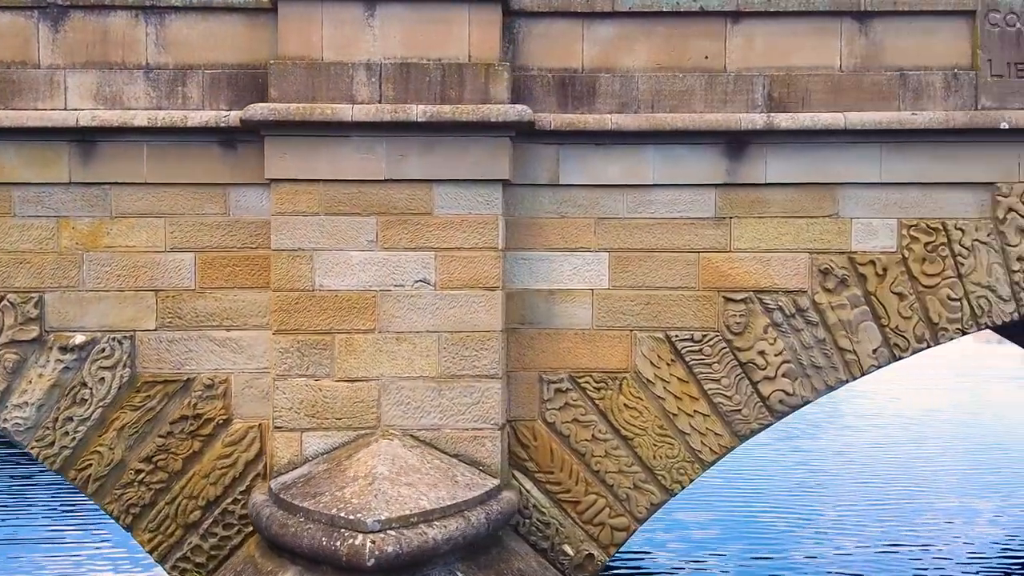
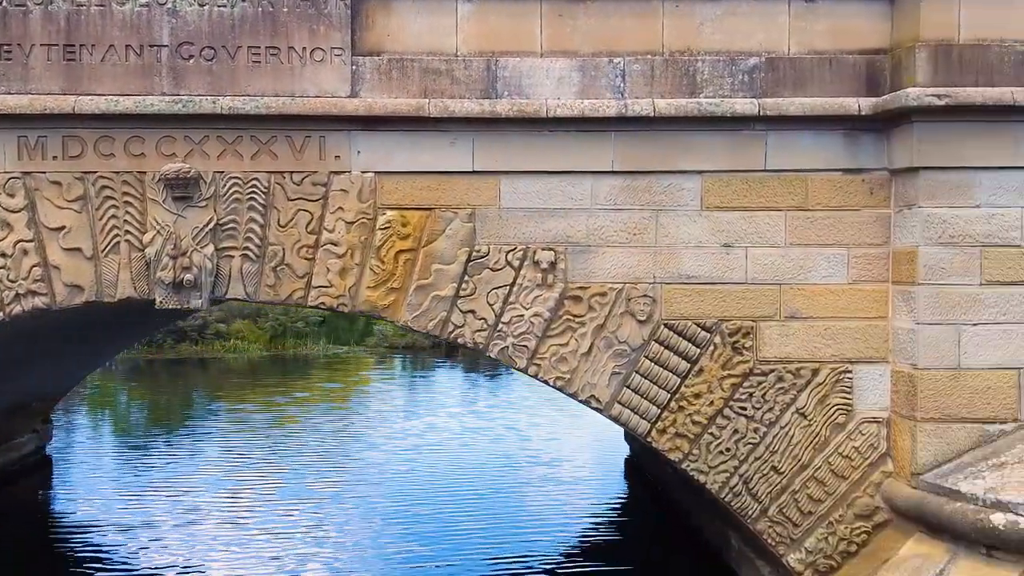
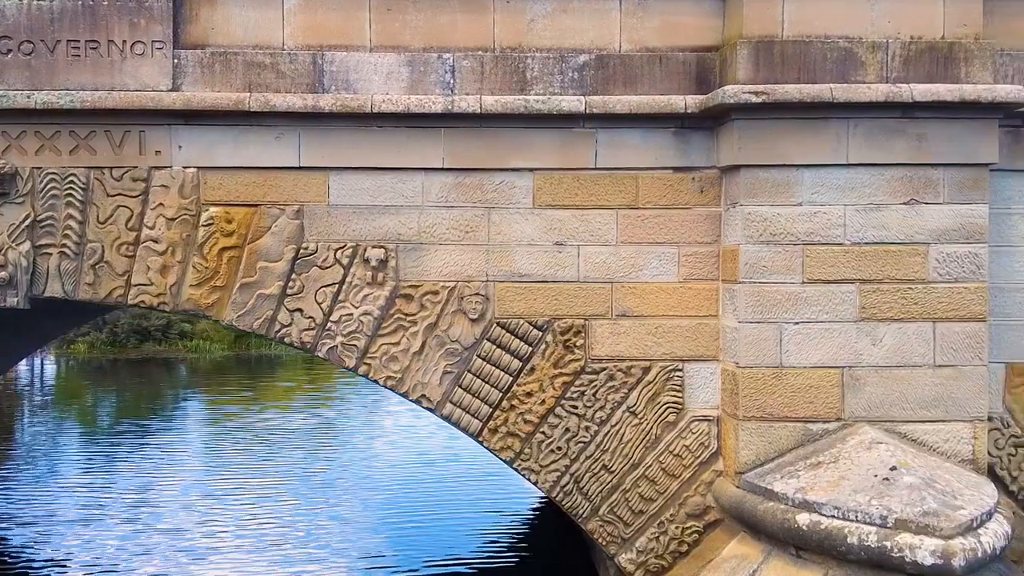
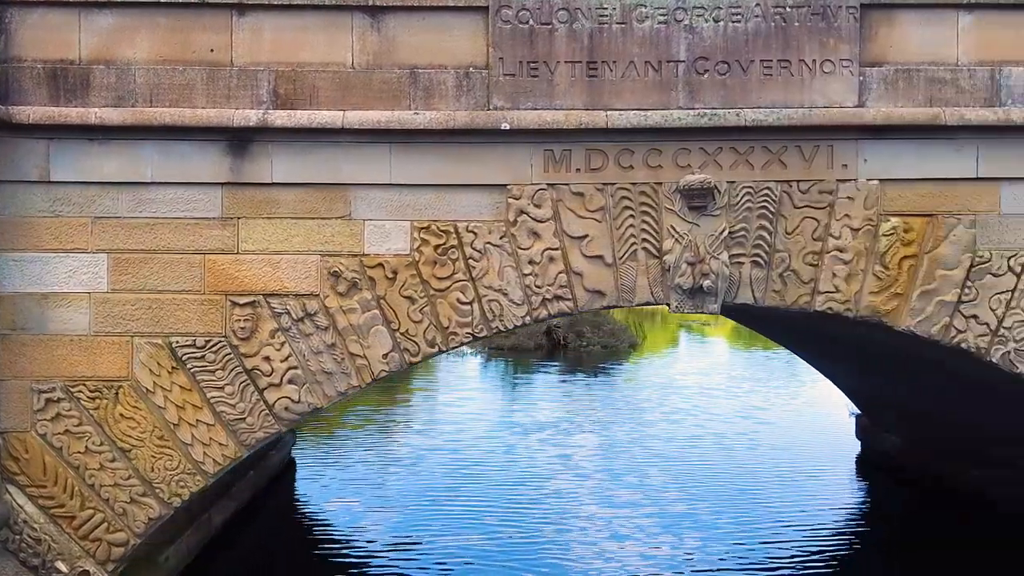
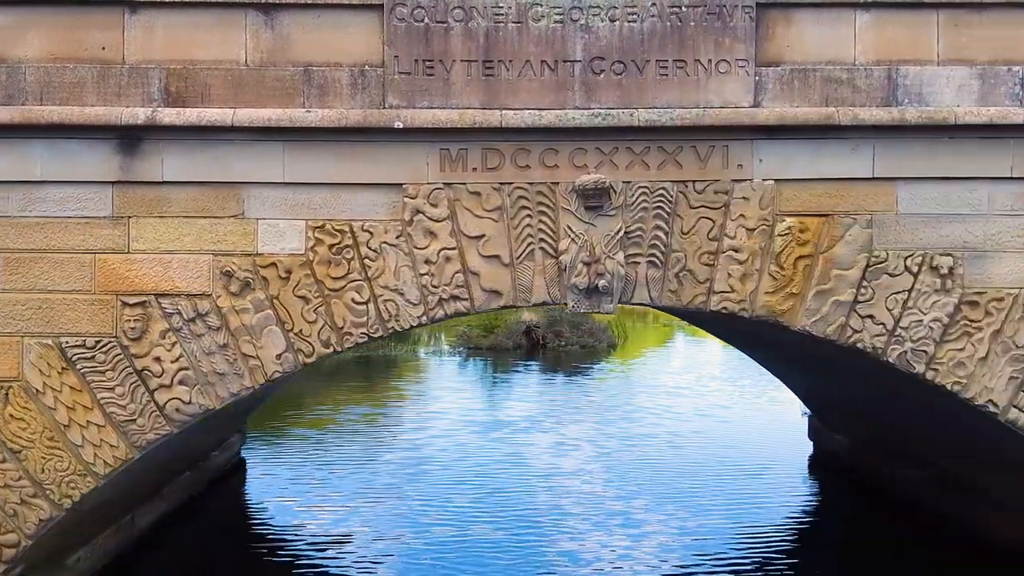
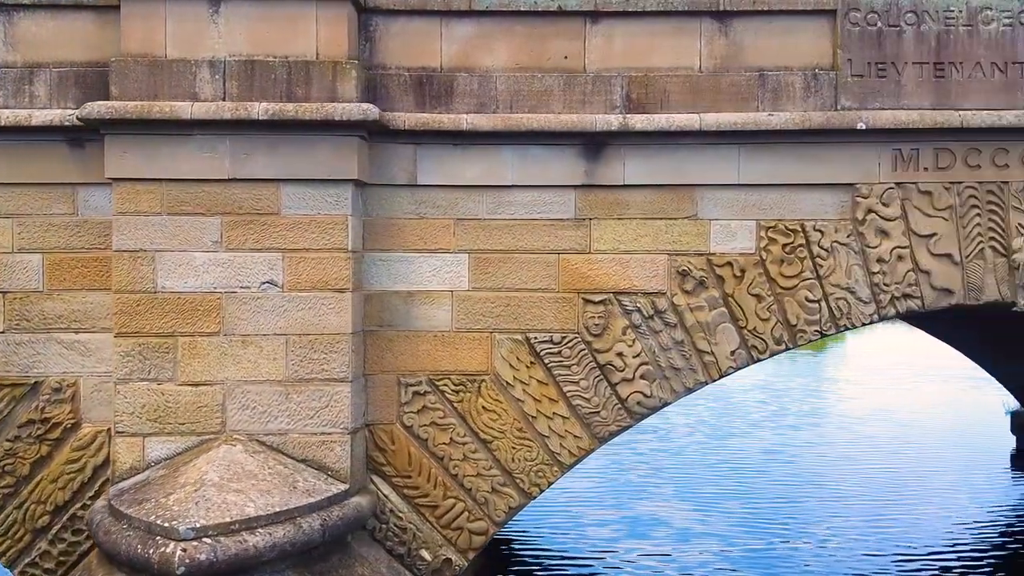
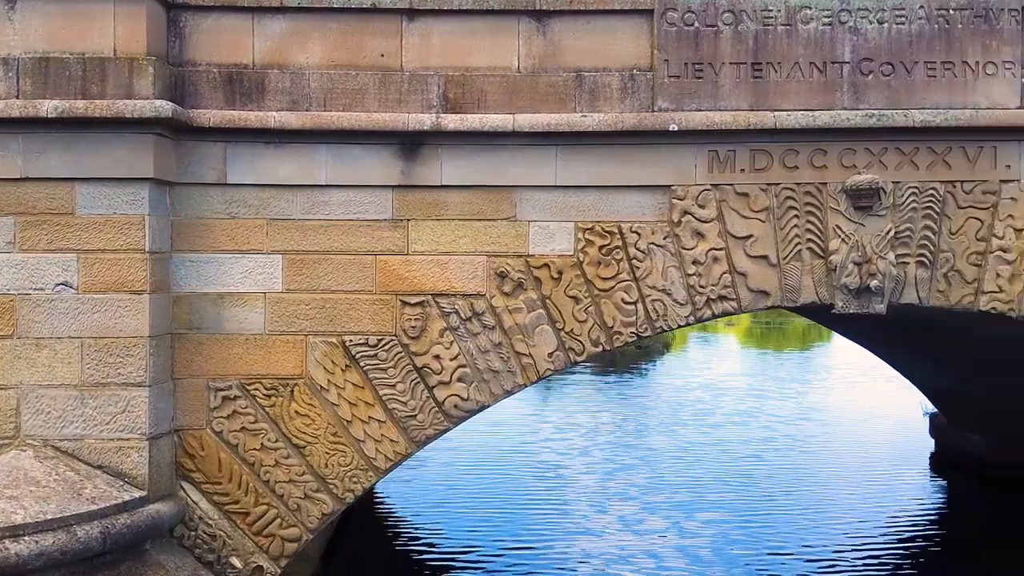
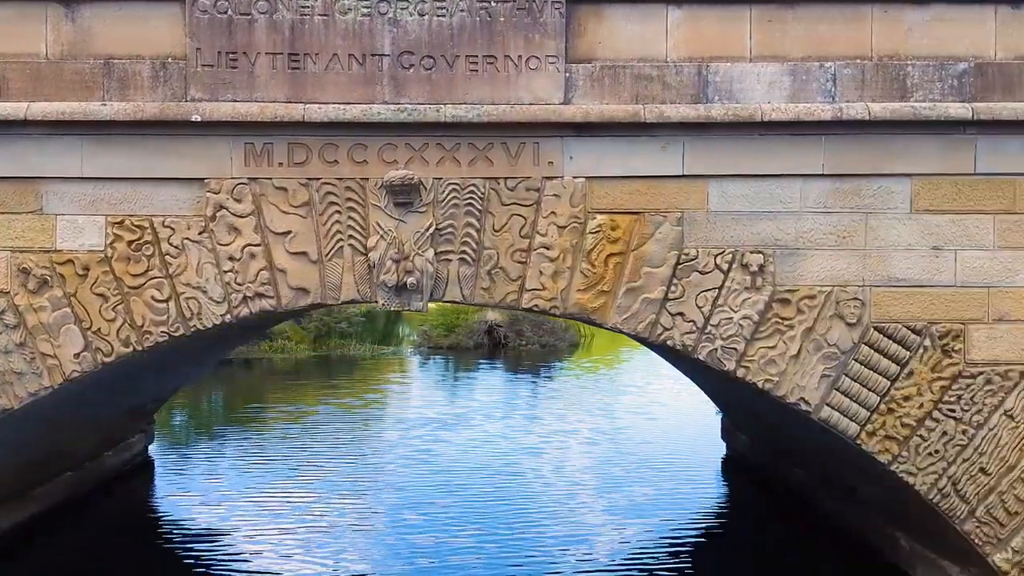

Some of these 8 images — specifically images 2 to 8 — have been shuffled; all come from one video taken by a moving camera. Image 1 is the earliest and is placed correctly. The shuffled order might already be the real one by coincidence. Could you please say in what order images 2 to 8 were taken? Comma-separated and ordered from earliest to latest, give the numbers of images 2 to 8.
6, 7, 4, 5, 8, 2, 3
